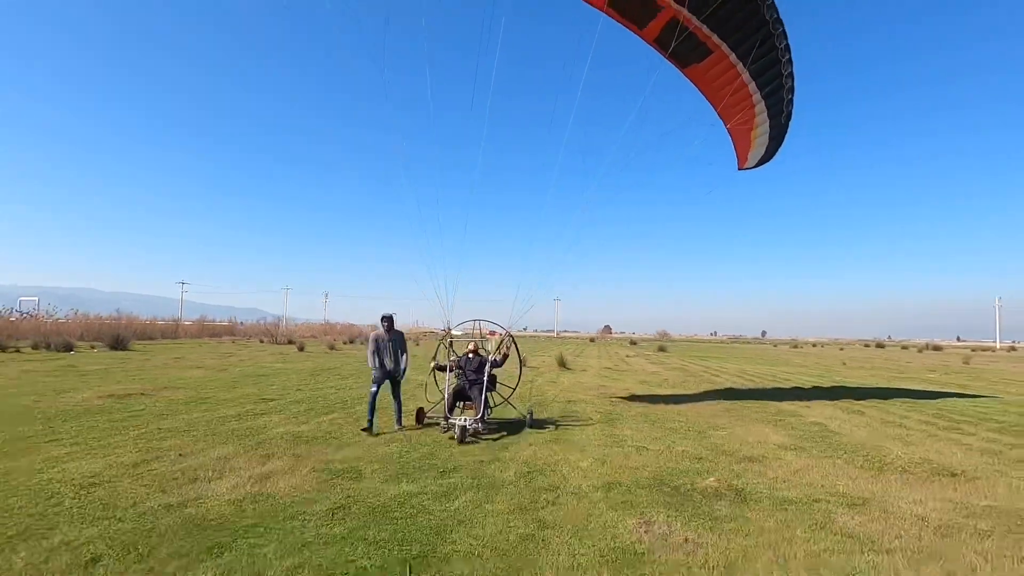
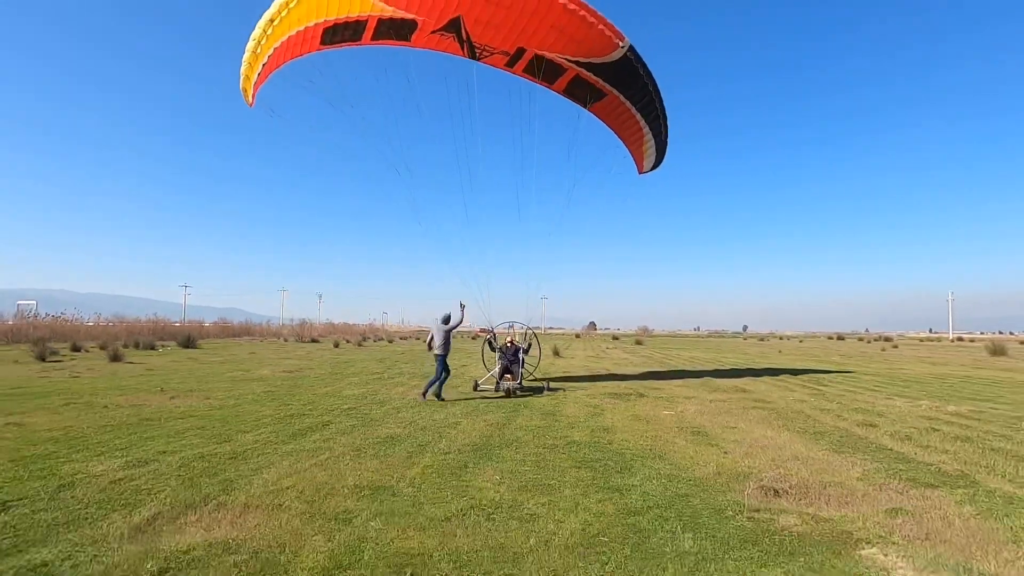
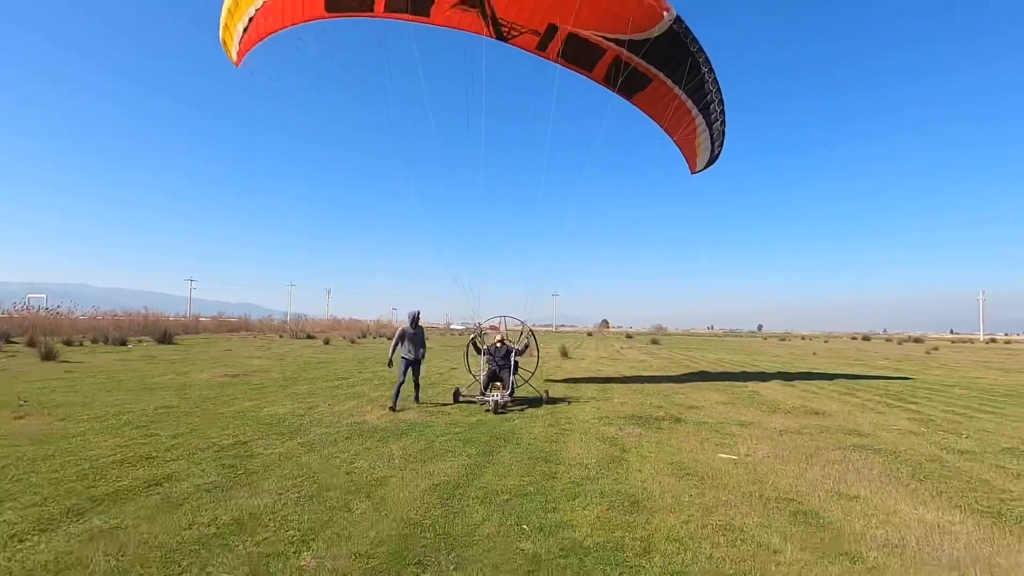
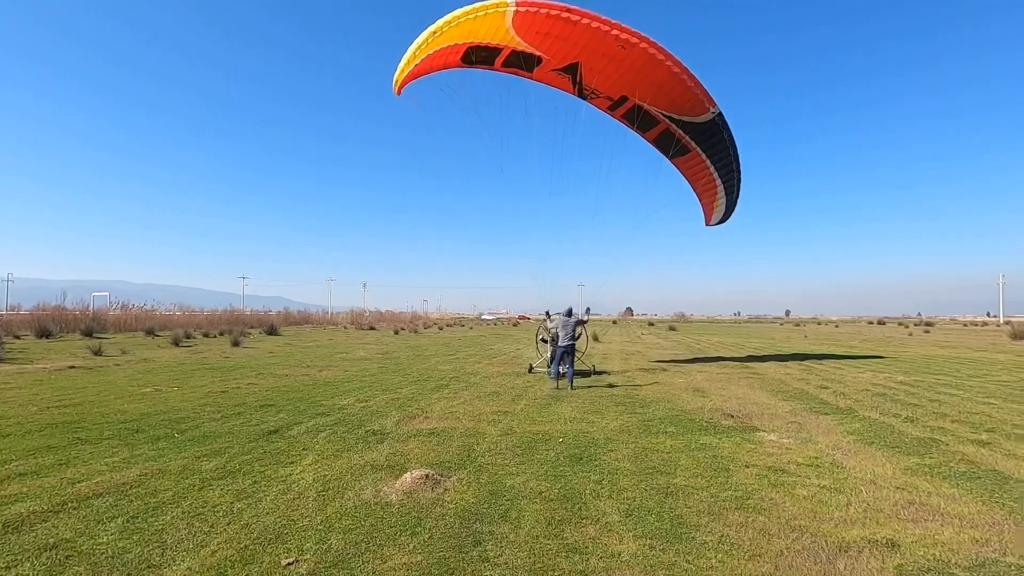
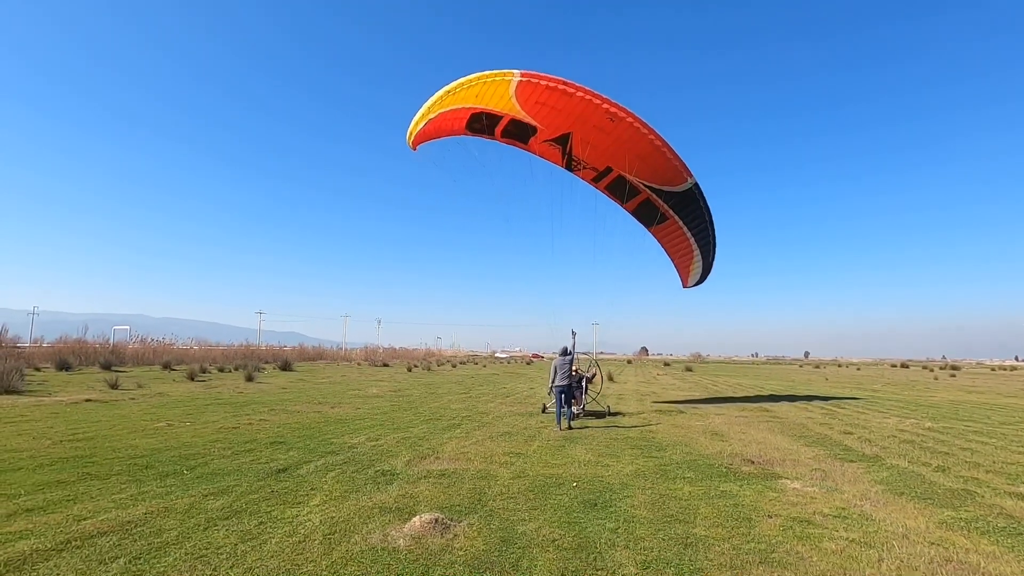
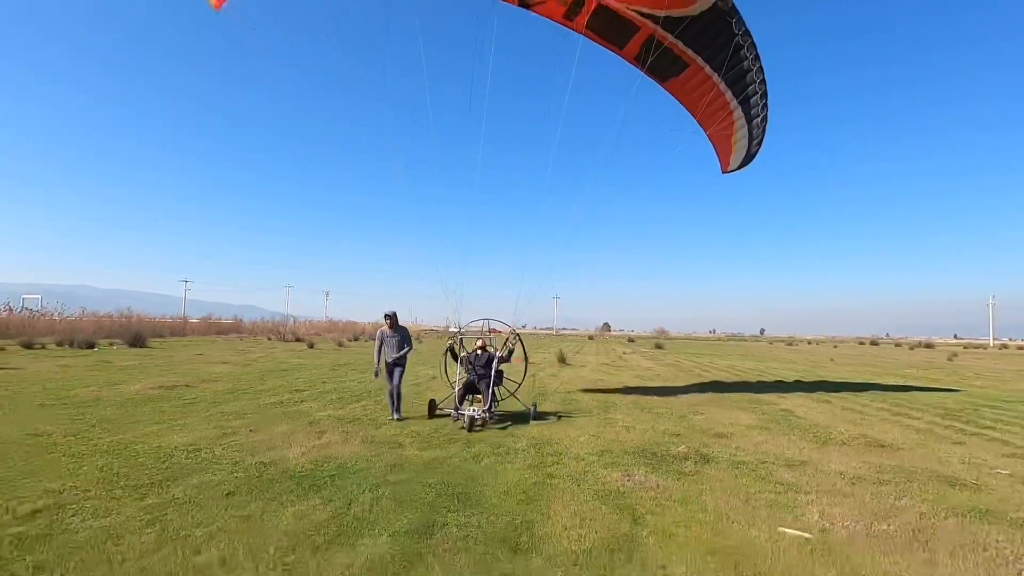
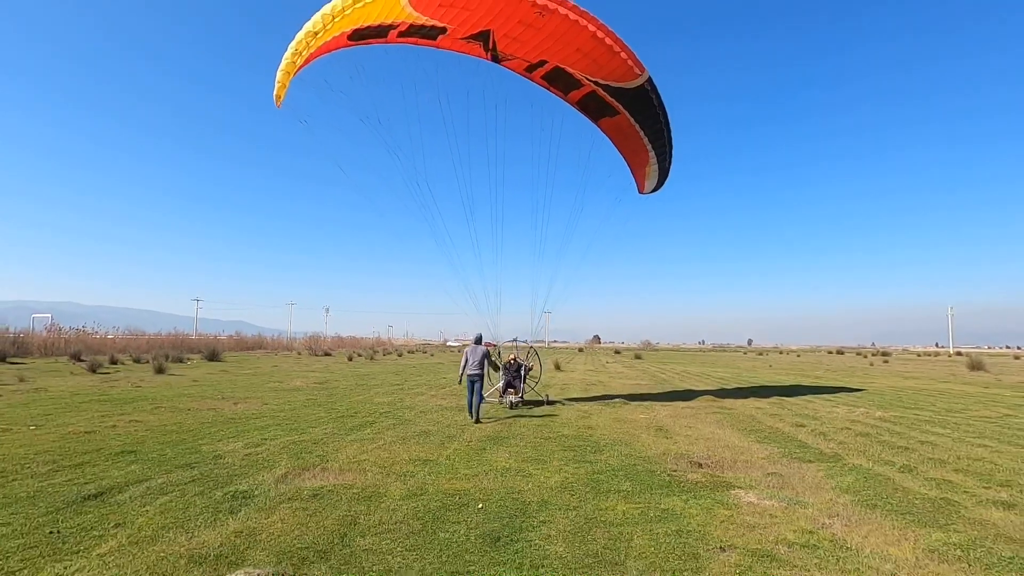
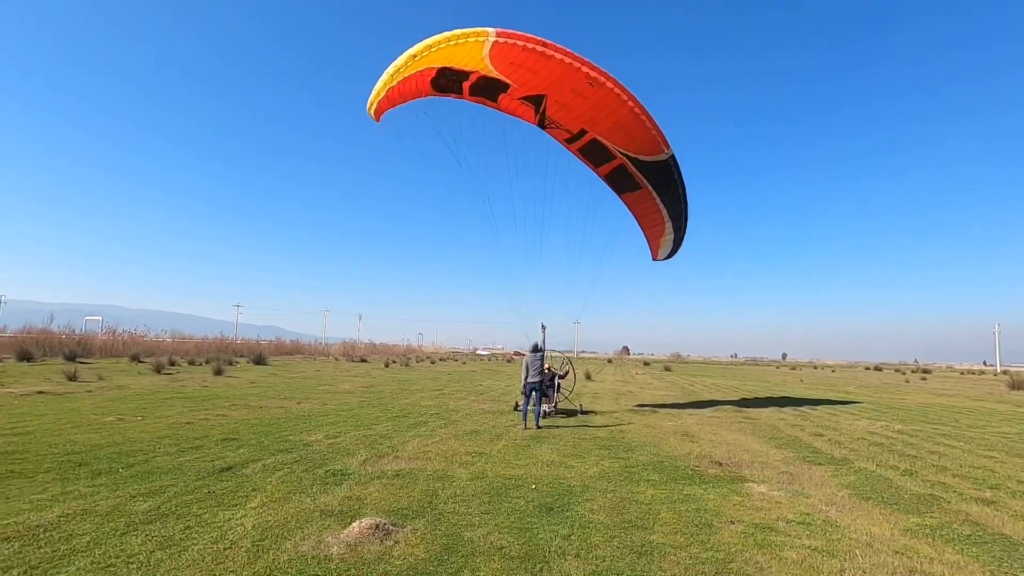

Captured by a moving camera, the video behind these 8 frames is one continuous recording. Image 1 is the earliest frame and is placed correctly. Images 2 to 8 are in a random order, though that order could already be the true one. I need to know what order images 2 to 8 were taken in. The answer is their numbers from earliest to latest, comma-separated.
6, 3, 2, 7, 8, 5, 4
